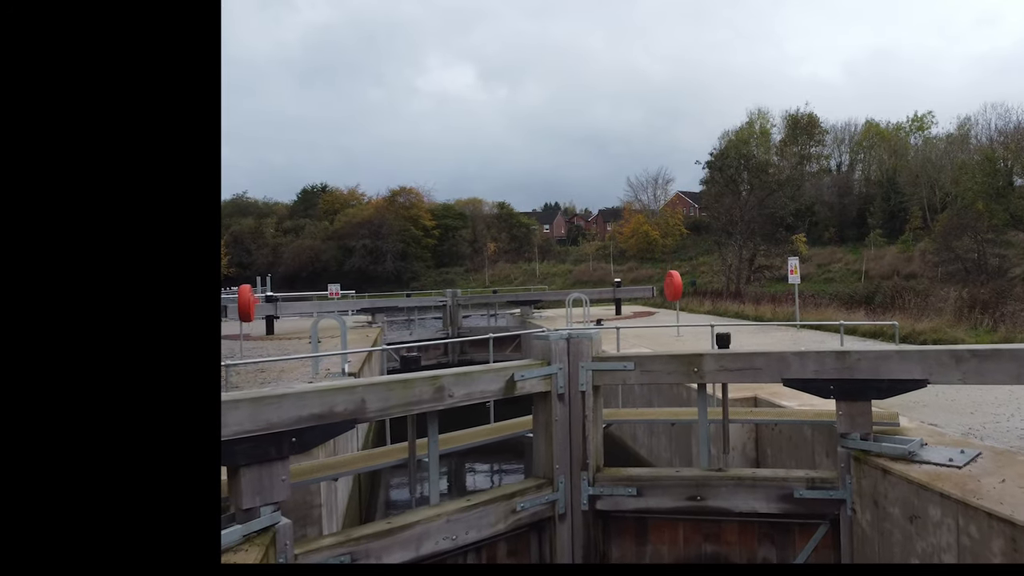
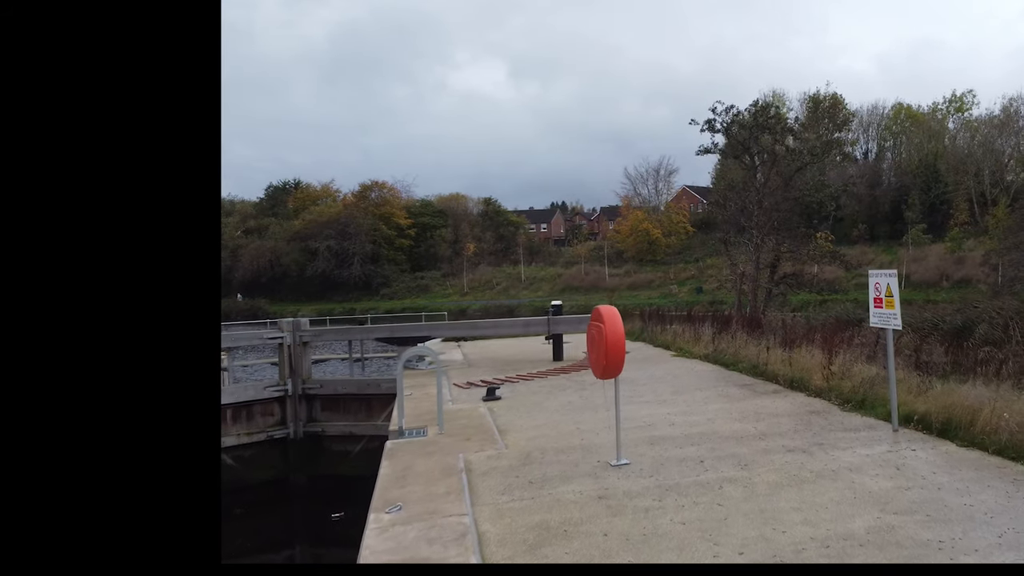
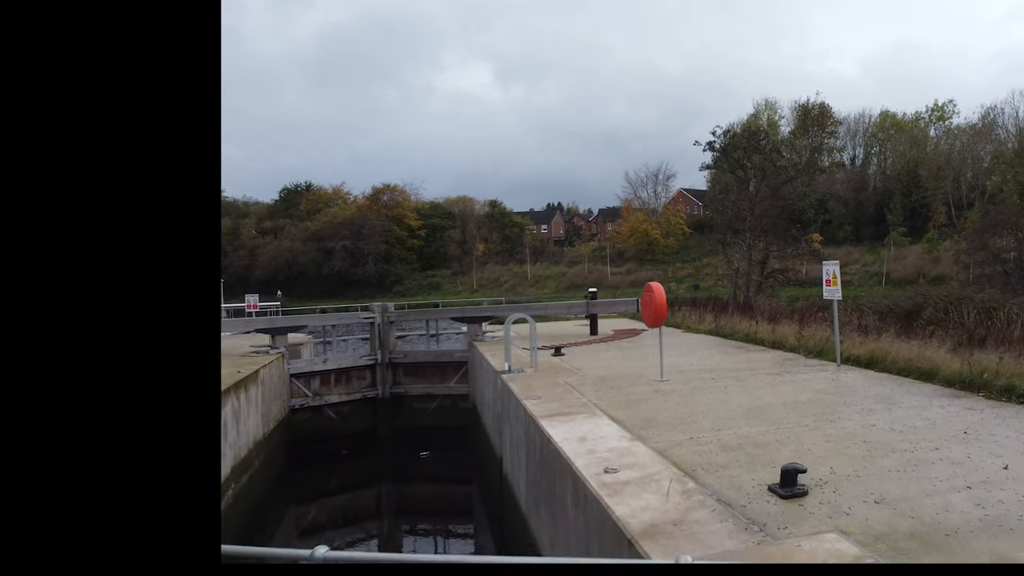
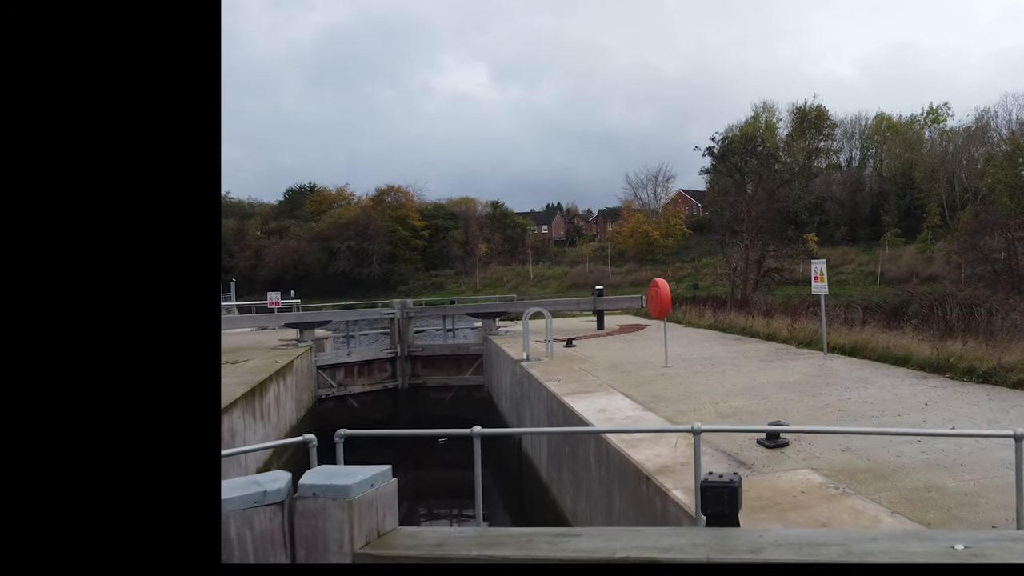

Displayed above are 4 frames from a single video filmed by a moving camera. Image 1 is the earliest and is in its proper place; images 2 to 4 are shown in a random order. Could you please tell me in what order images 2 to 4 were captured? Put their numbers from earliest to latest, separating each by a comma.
4, 3, 2
